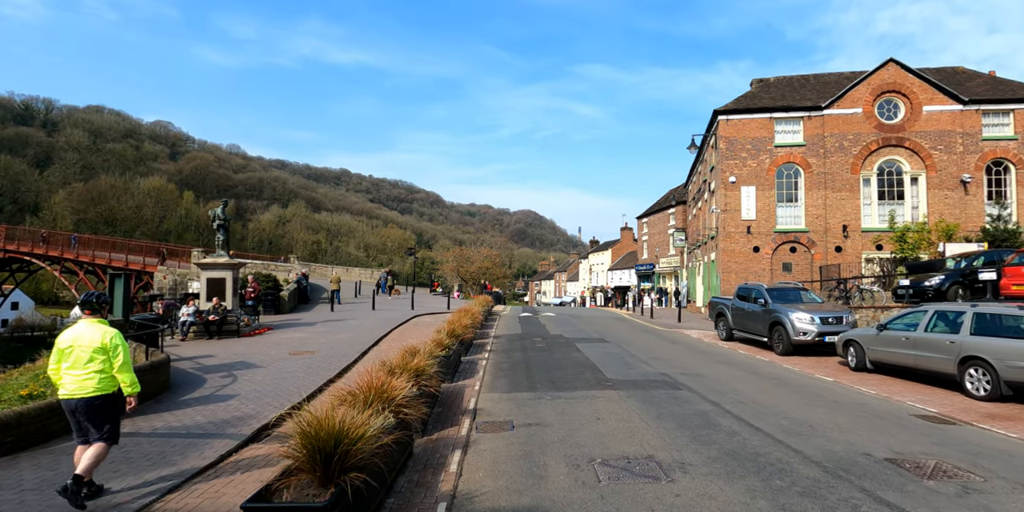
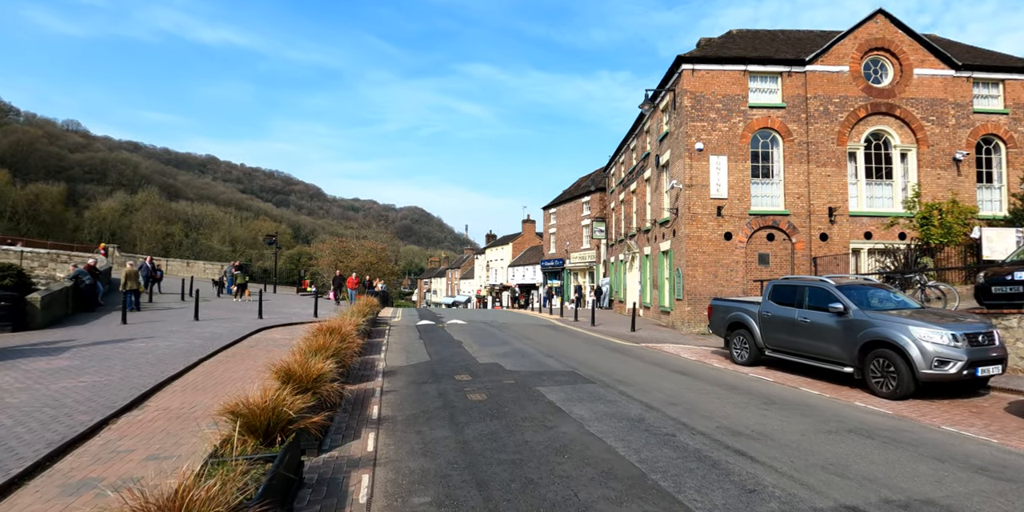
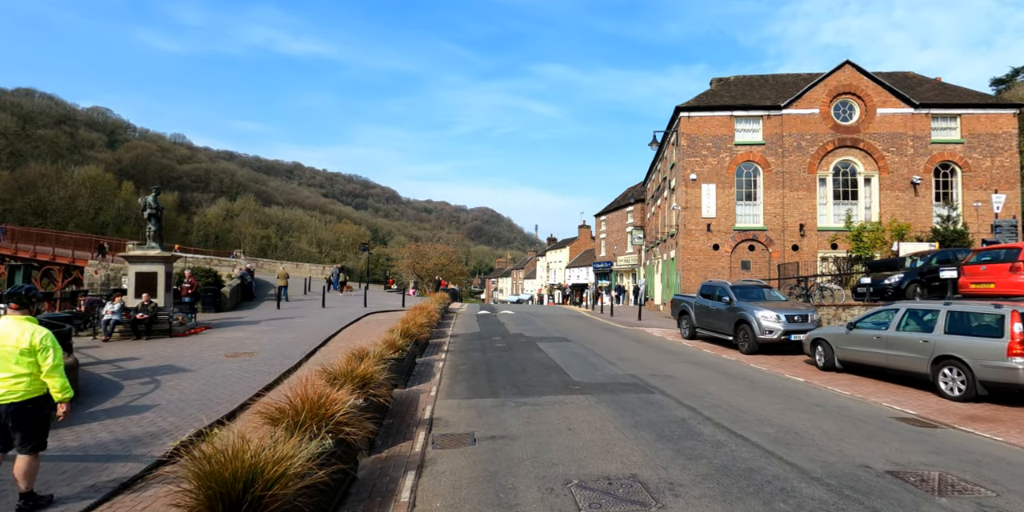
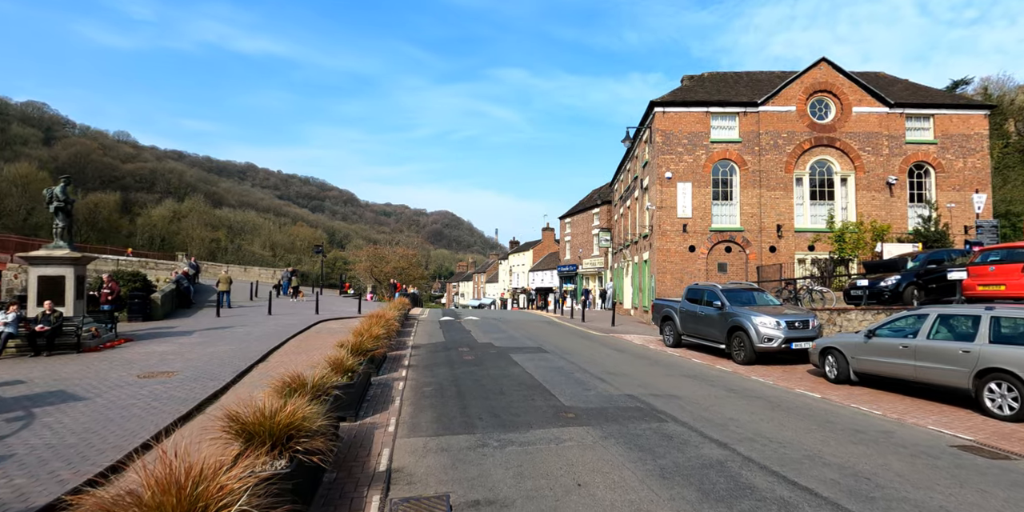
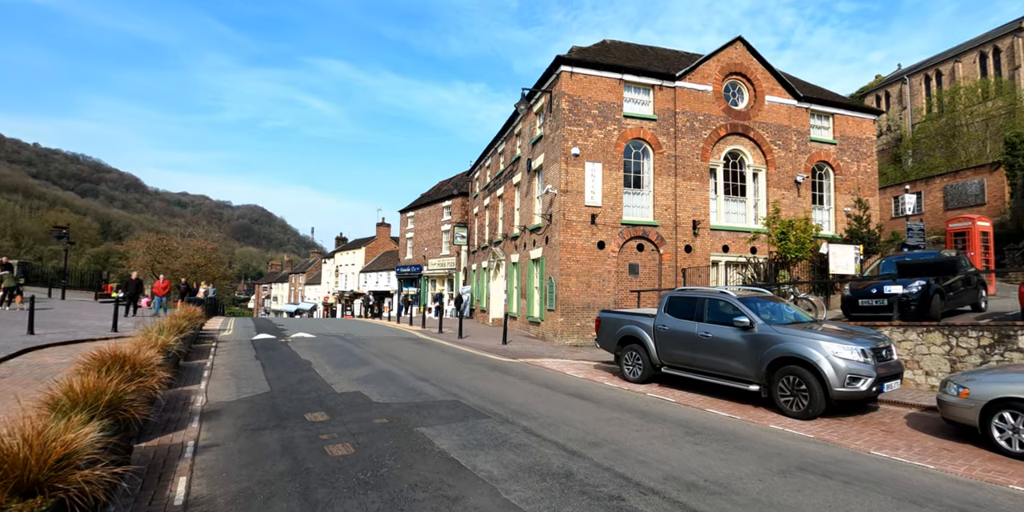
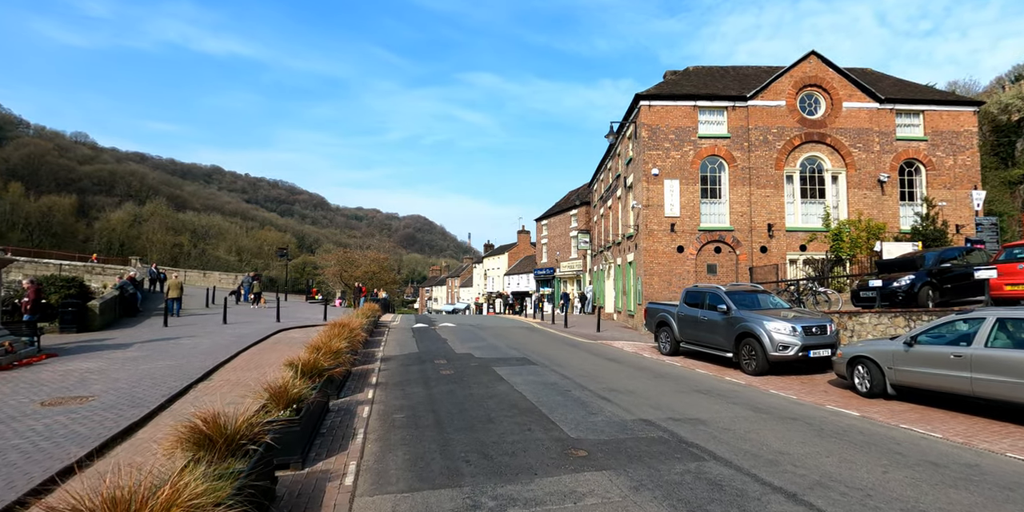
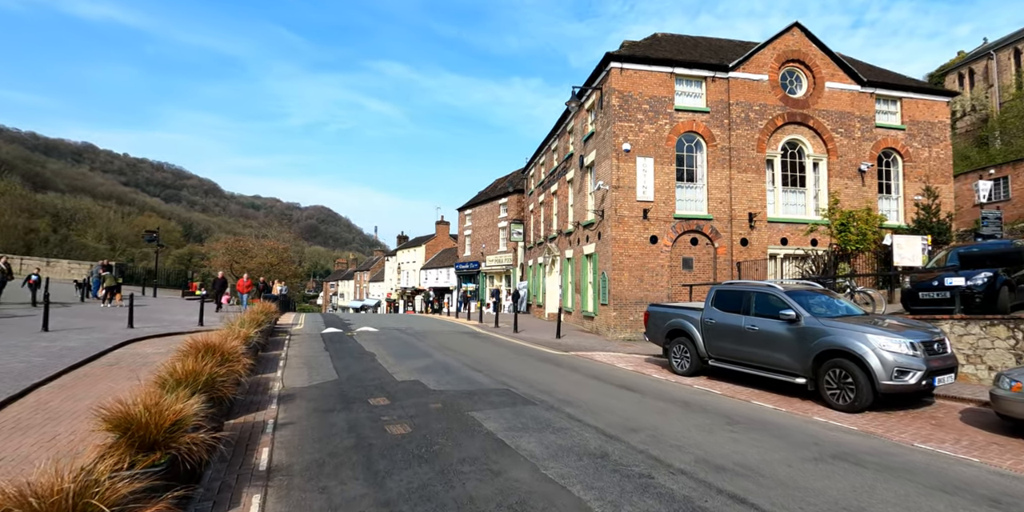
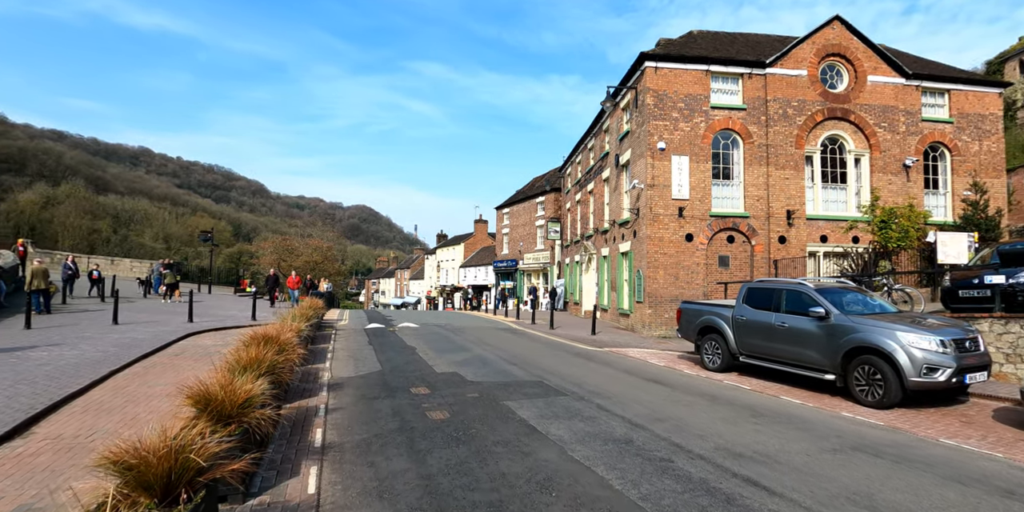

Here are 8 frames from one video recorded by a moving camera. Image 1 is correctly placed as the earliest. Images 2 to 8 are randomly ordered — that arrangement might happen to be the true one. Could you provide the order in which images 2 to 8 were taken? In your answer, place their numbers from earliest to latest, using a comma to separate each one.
3, 4, 6, 2, 8, 7, 5
